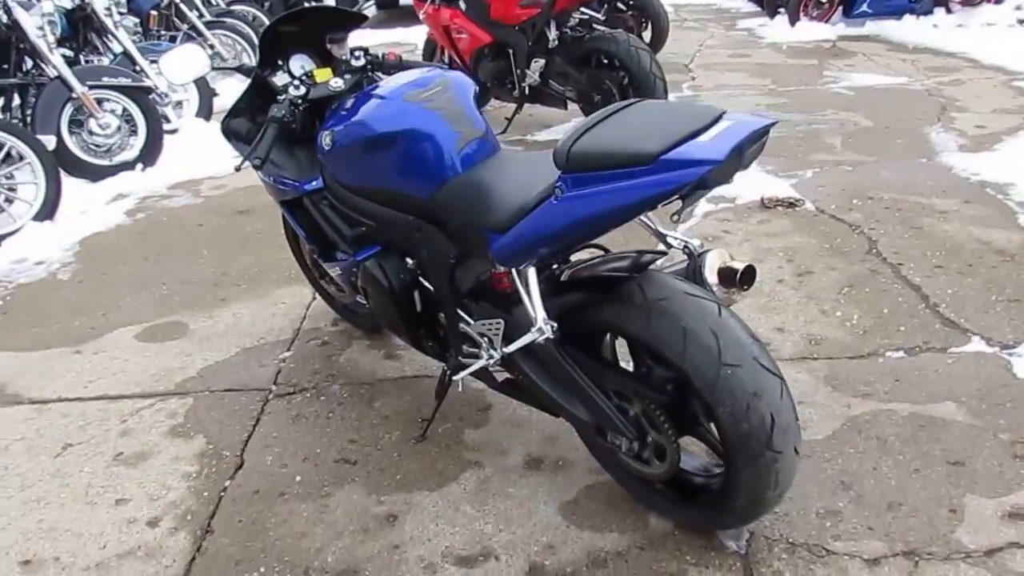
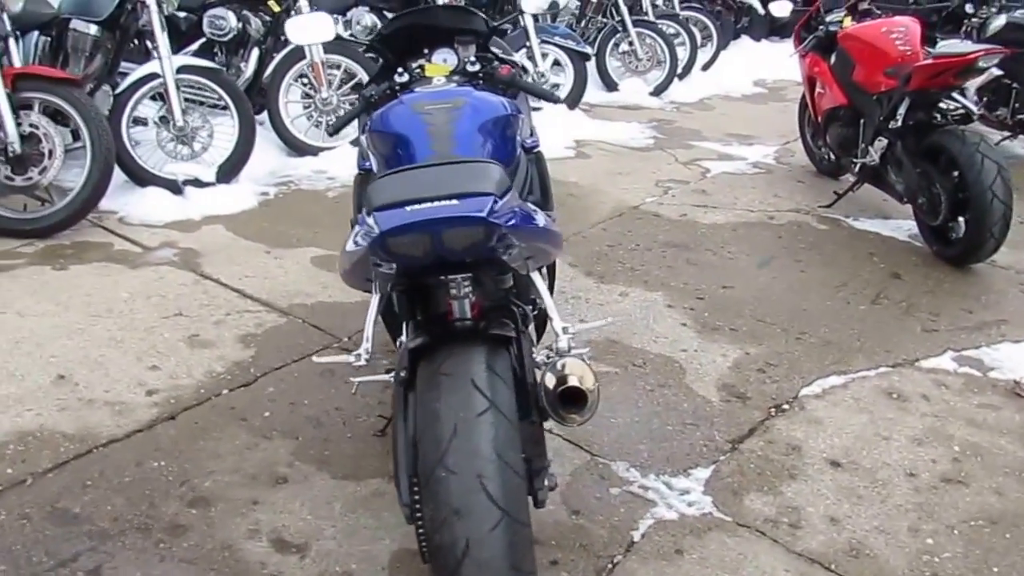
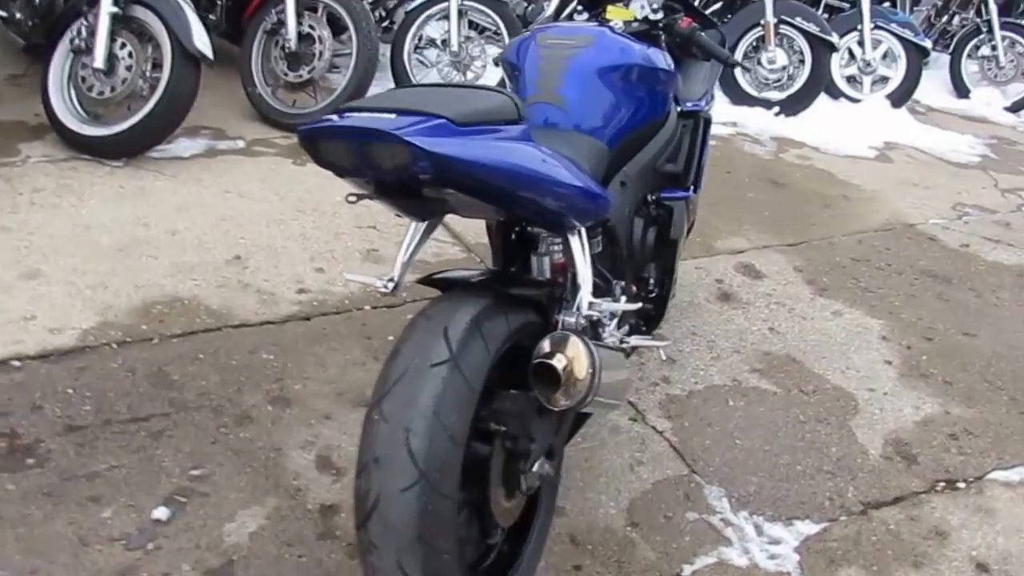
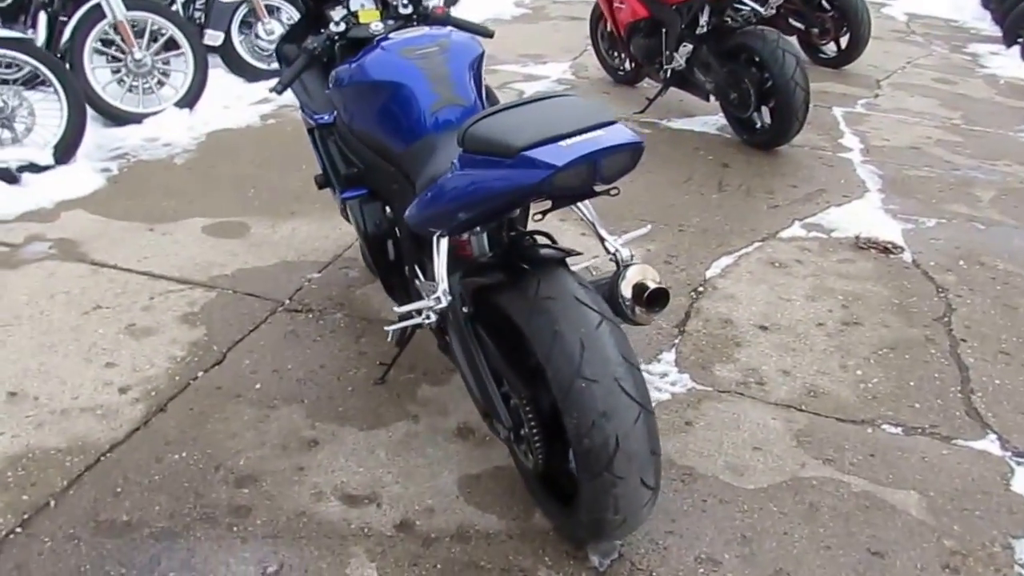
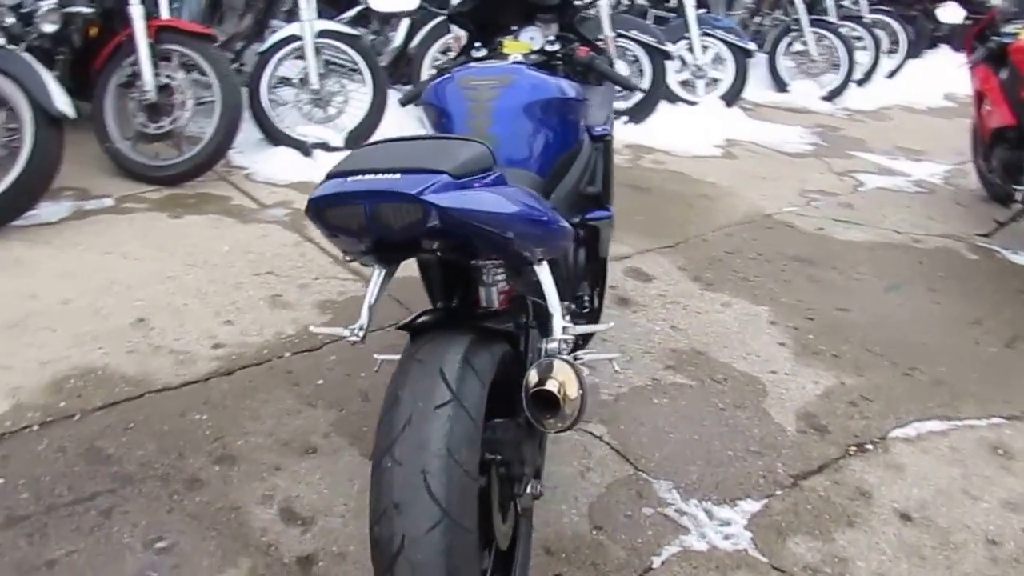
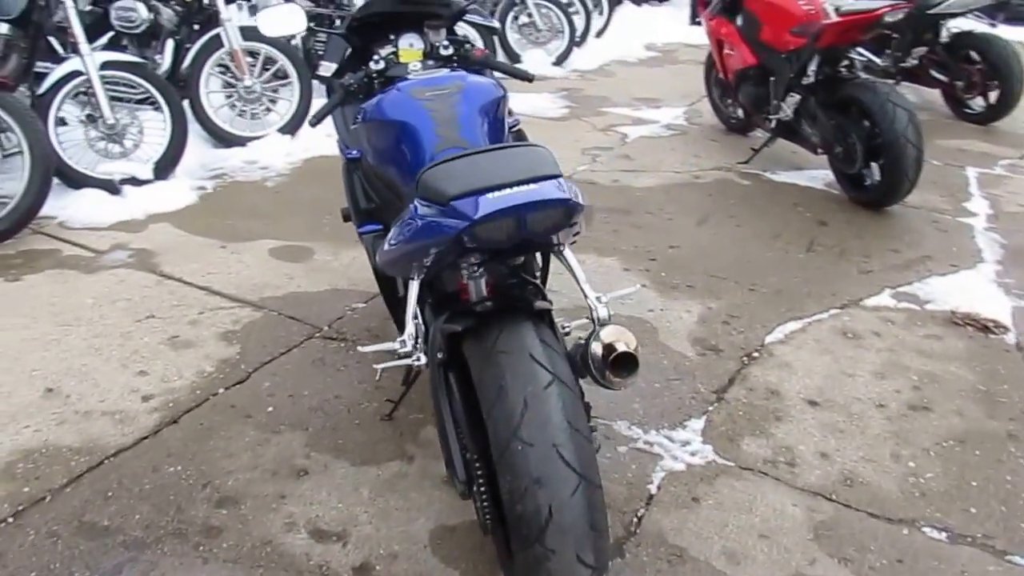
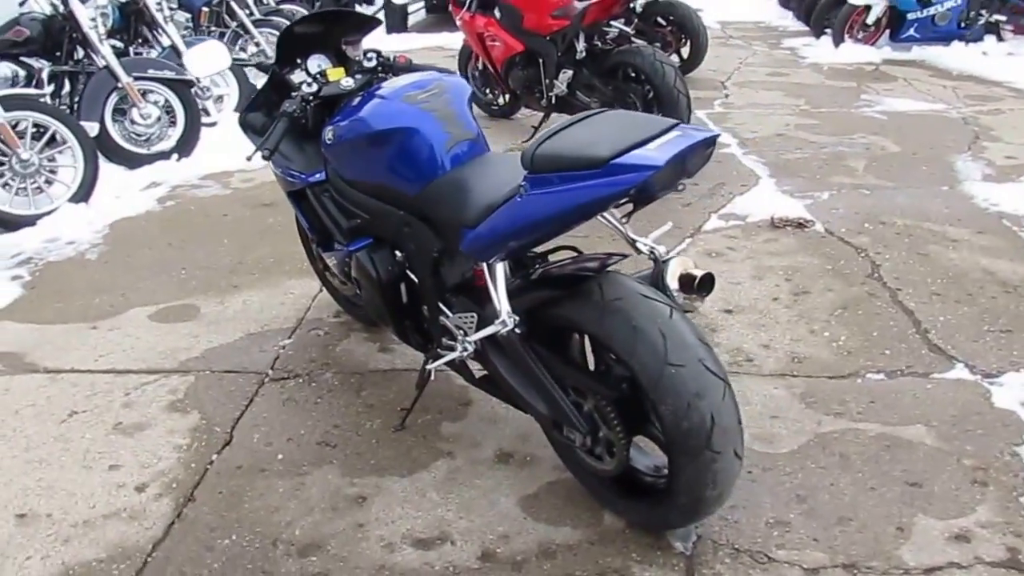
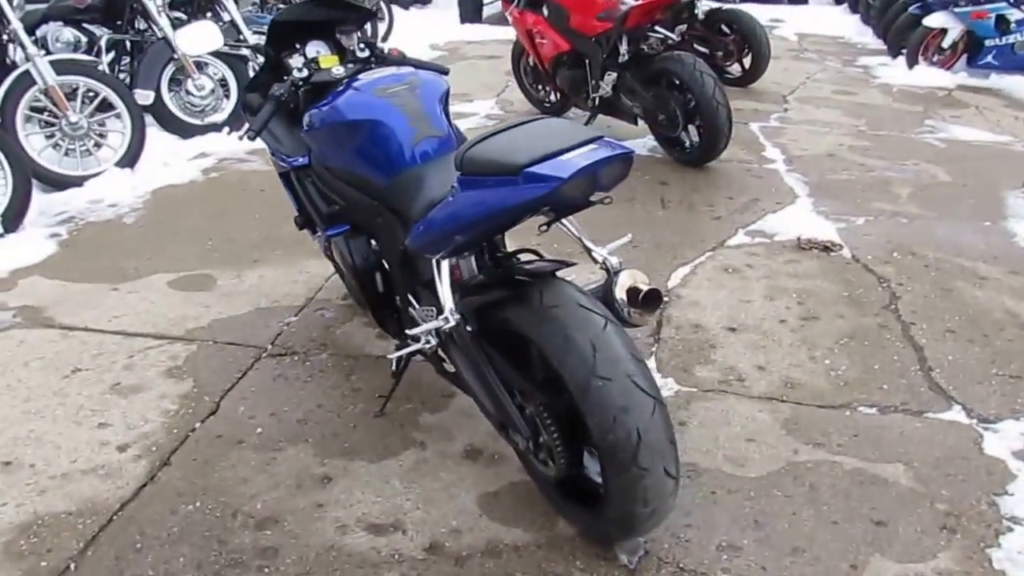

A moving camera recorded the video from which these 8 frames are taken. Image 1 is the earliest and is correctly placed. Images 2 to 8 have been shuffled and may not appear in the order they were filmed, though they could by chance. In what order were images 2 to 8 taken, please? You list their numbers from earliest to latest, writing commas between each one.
7, 8, 4, 6, 2, 5, 3
